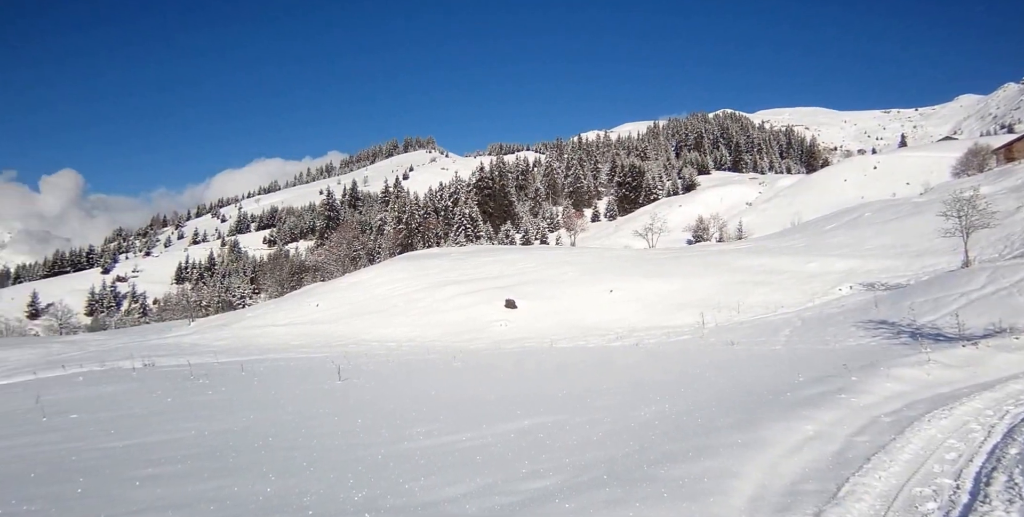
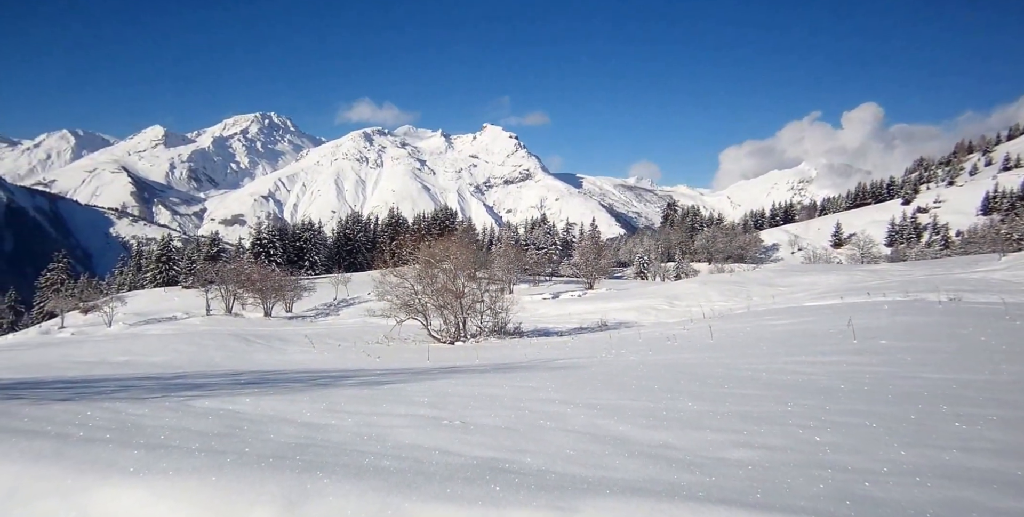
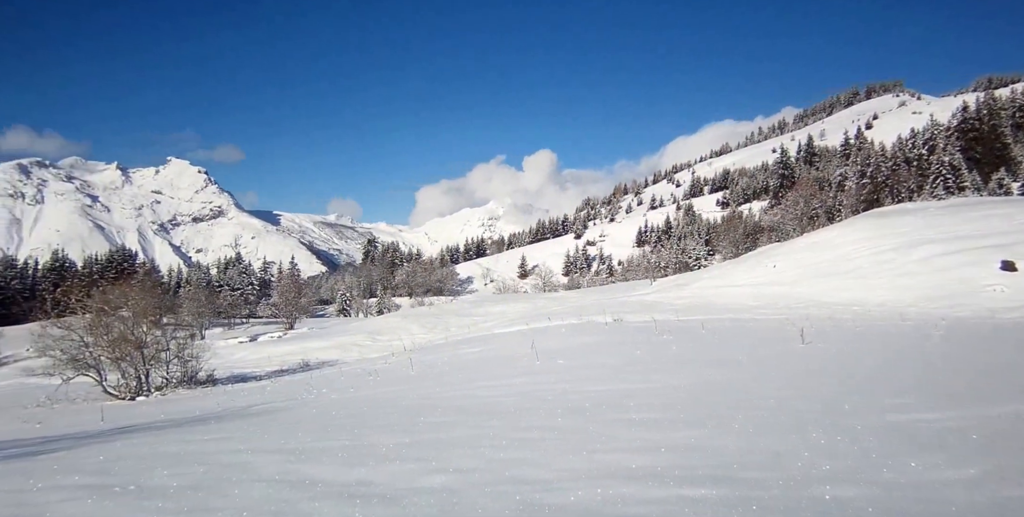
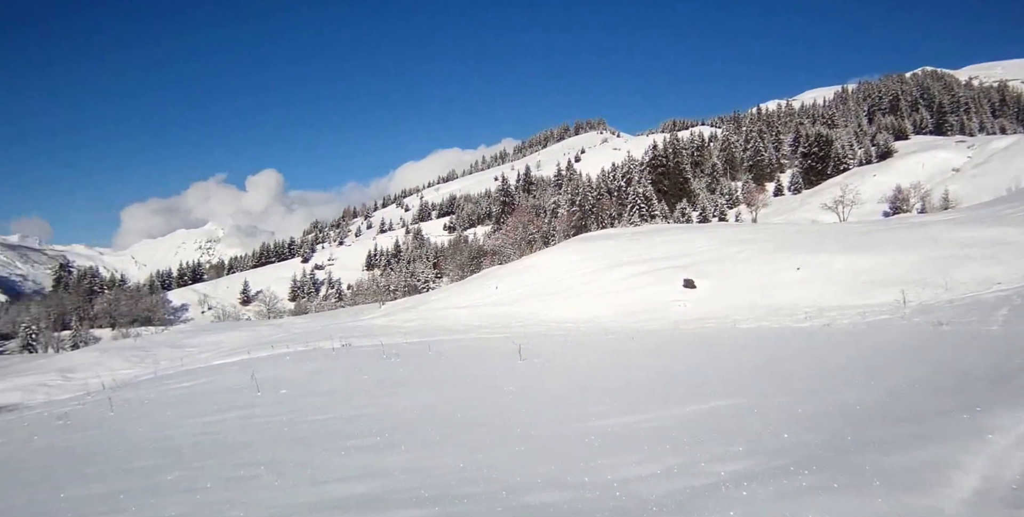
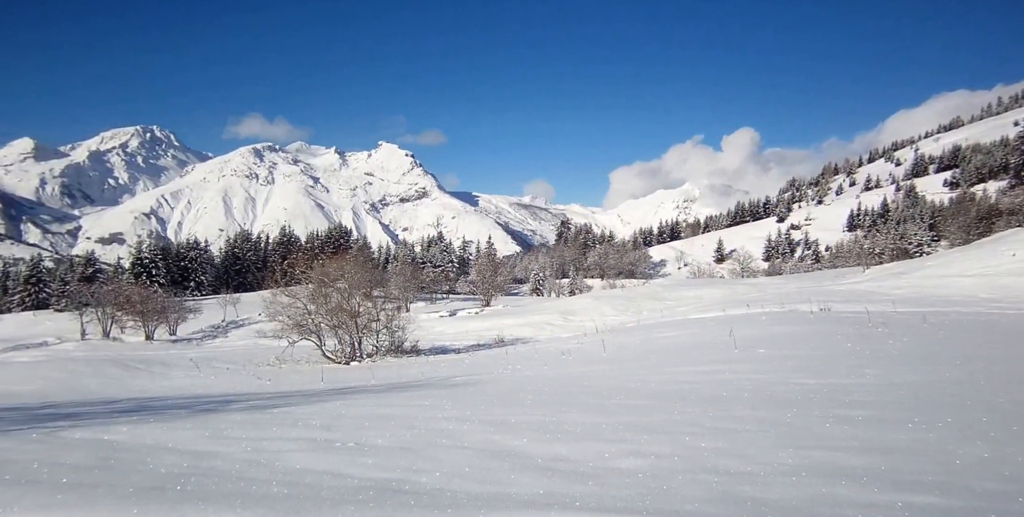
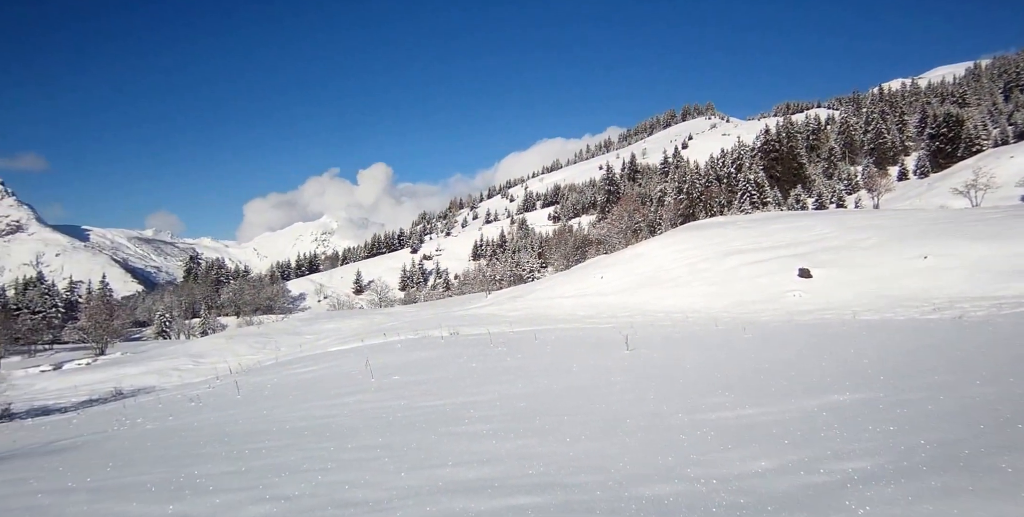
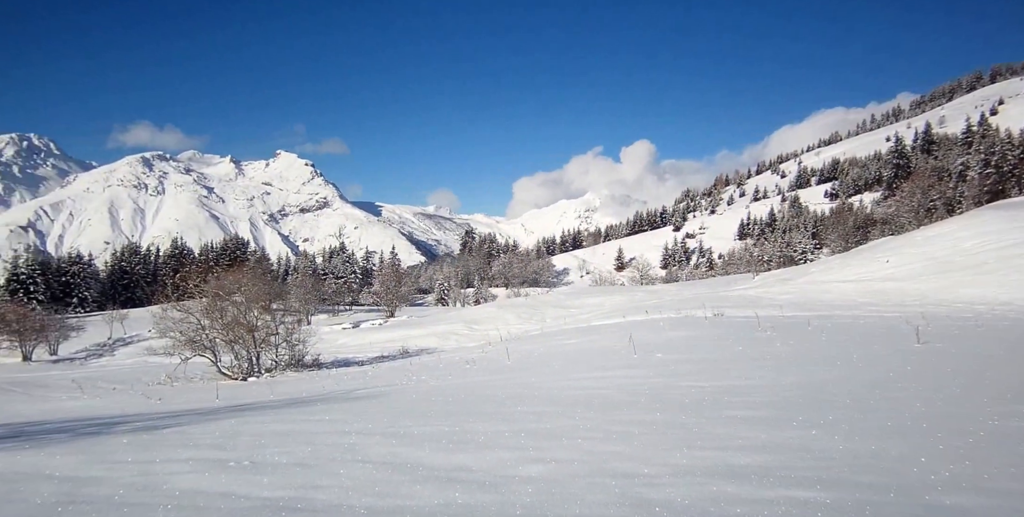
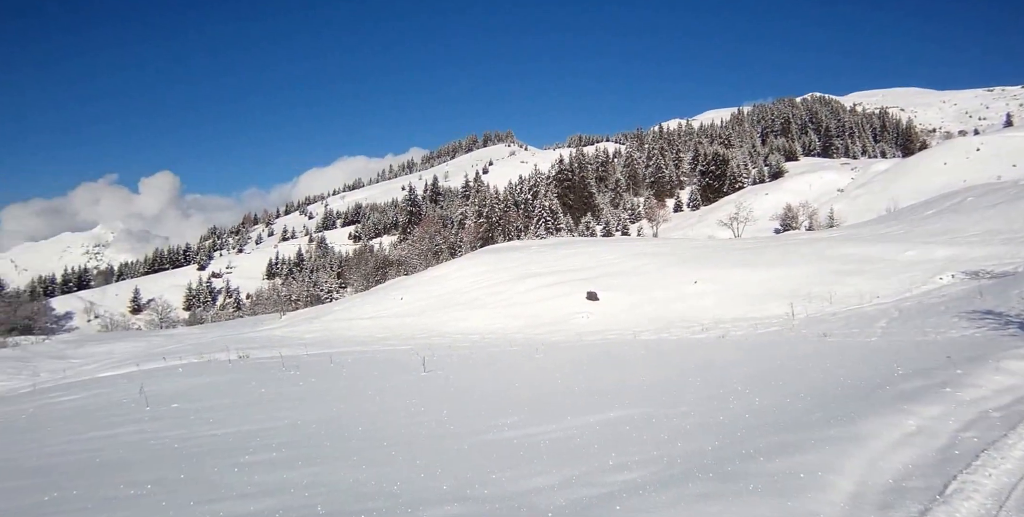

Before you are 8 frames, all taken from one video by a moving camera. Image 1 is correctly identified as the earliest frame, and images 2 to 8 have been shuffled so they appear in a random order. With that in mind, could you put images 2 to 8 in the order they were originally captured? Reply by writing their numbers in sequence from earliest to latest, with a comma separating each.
8, 4, 6, 3, 7, 5, 2
